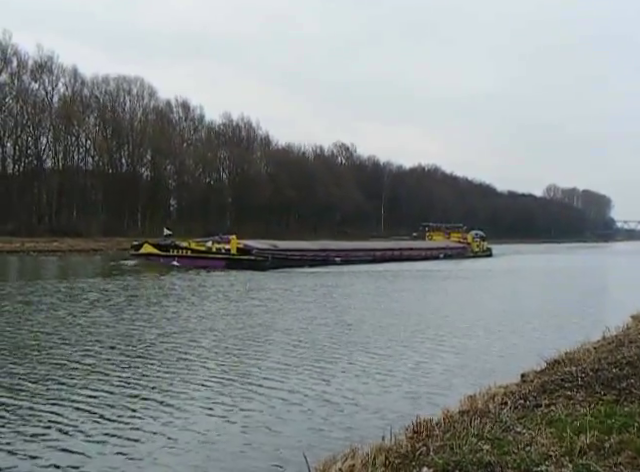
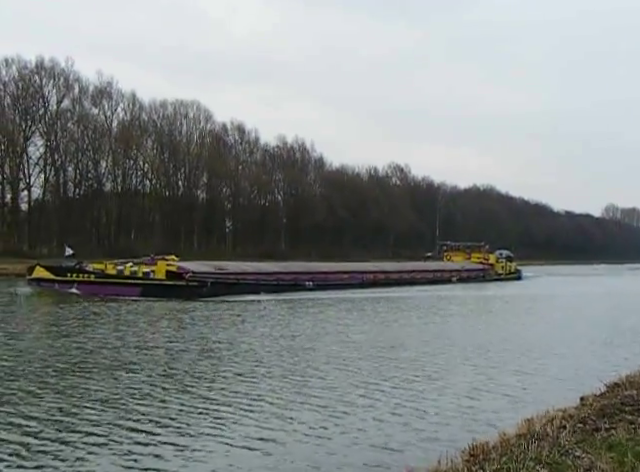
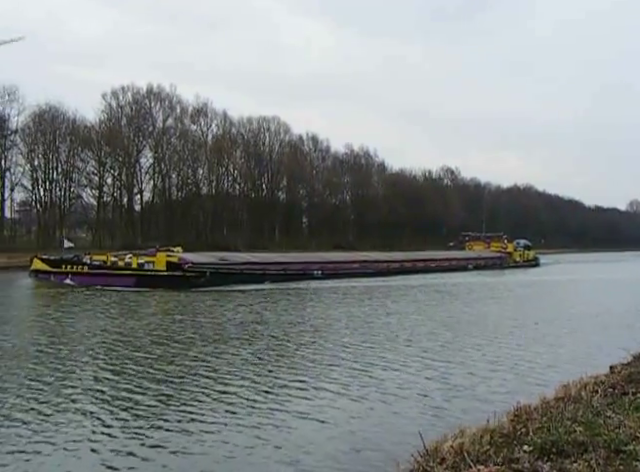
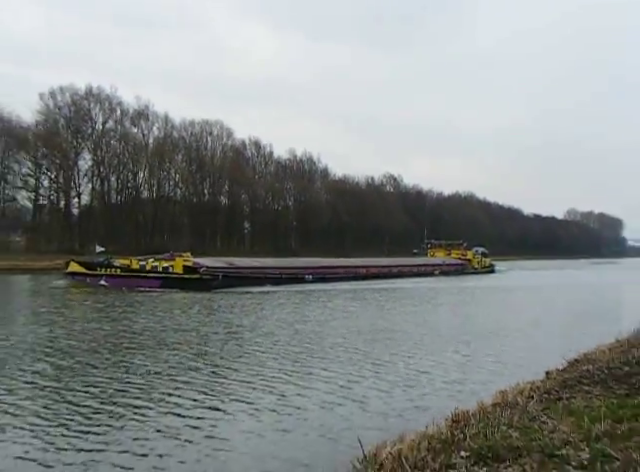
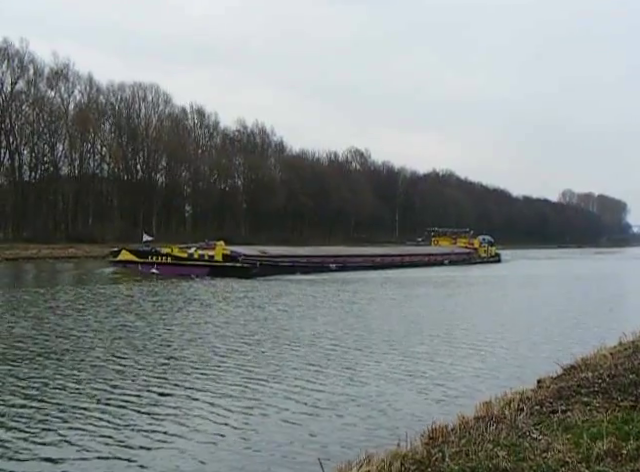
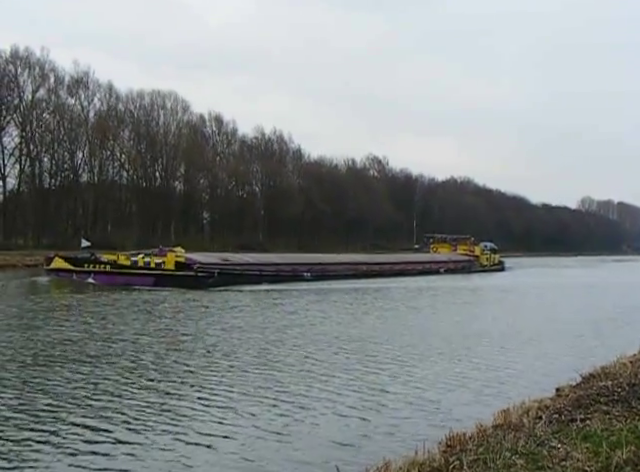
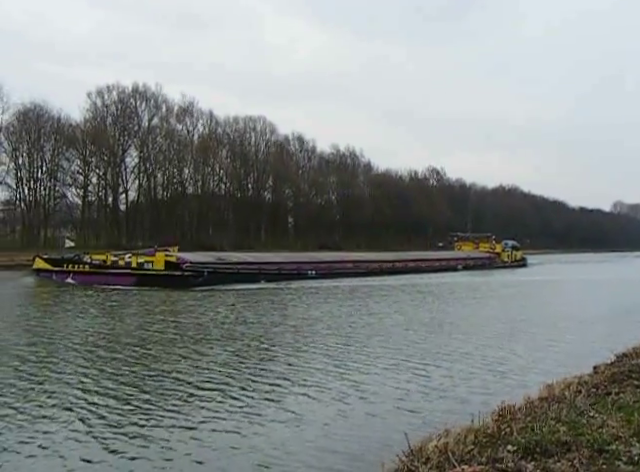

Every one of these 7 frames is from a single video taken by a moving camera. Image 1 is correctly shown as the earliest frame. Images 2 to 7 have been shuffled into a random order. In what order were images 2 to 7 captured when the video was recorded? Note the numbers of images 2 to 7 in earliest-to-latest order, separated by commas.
5, 6, 2, 4, 7, 3
